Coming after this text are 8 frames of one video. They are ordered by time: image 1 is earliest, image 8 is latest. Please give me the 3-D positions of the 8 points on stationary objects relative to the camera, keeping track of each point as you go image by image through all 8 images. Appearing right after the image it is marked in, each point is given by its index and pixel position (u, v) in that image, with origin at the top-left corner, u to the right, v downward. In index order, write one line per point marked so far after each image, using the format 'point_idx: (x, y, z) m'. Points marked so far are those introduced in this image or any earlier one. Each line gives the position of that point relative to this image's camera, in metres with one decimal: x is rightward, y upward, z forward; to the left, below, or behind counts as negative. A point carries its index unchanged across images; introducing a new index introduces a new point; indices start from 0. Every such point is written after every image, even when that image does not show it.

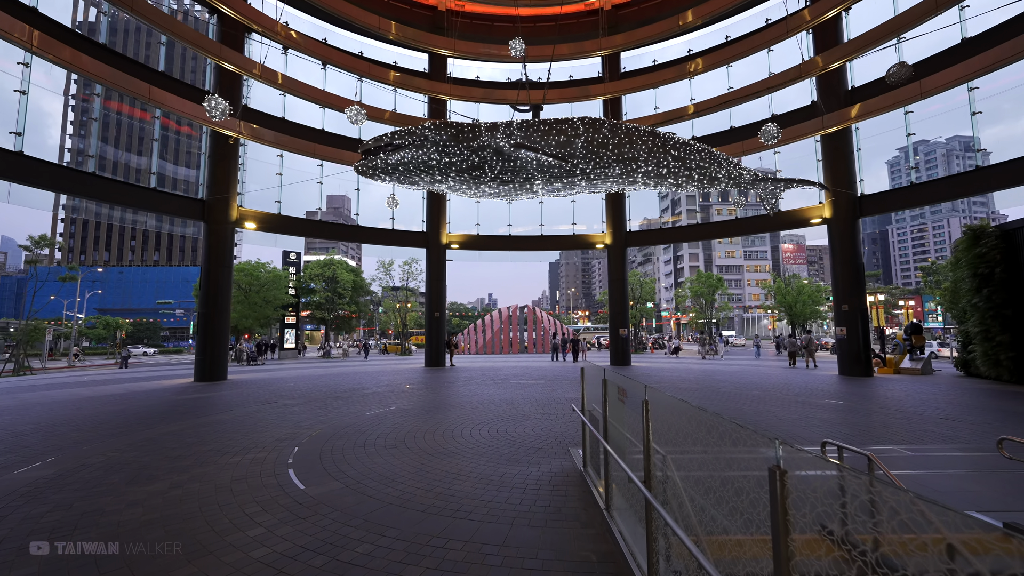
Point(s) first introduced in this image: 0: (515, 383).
0: (+0.1, -3.1, +14.3) m
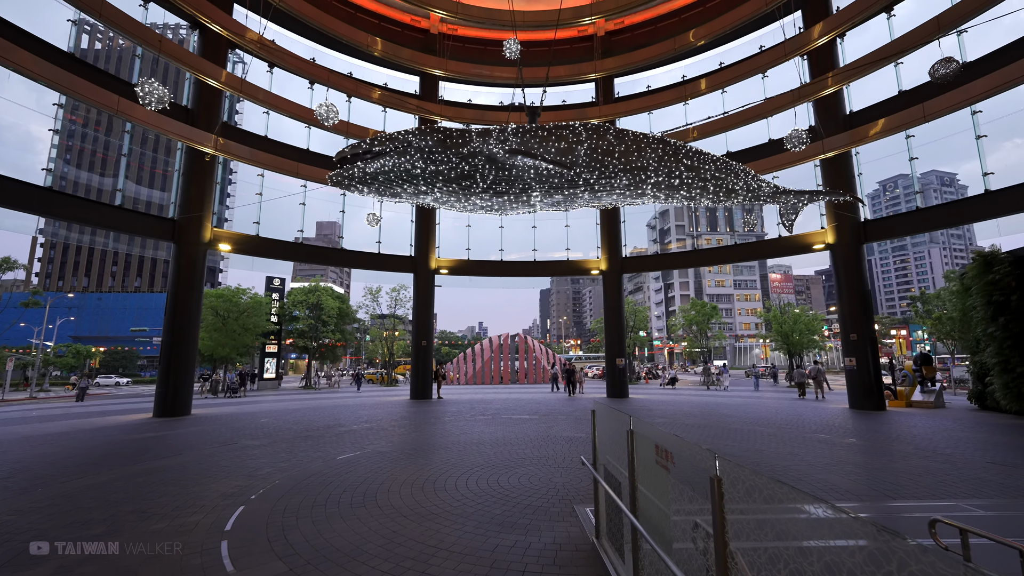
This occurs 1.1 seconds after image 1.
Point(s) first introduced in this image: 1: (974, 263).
0: (-0.1, -3.9, +13.1) m
1: (+14.9, +0.8, +14.3) m
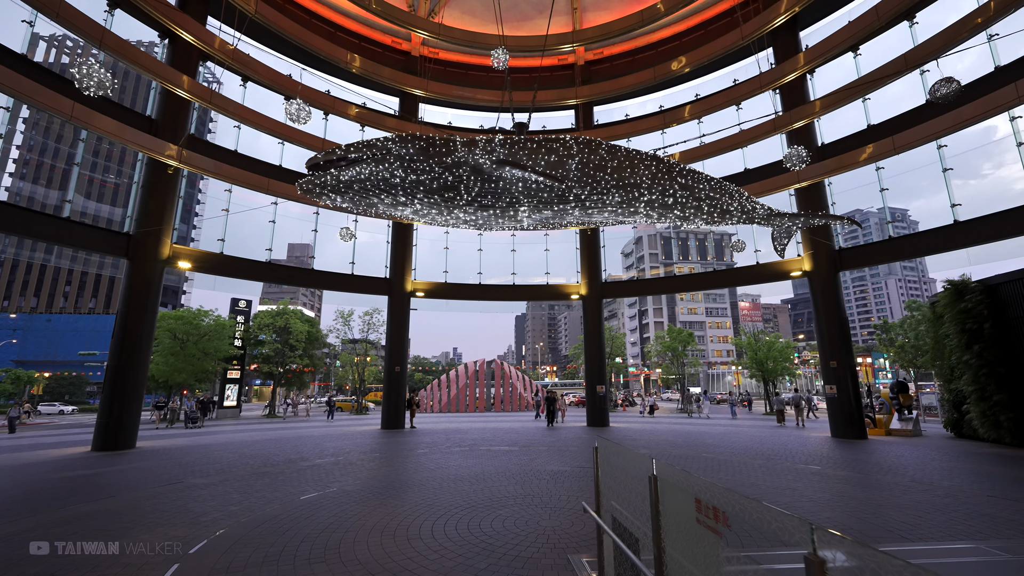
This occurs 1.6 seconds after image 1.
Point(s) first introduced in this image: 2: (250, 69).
0: (-0.7, -4.6, +12.3) m
1: (+14.2, -0.1, +14.5) m
2: (-8.9, +7.4, +15.0) m
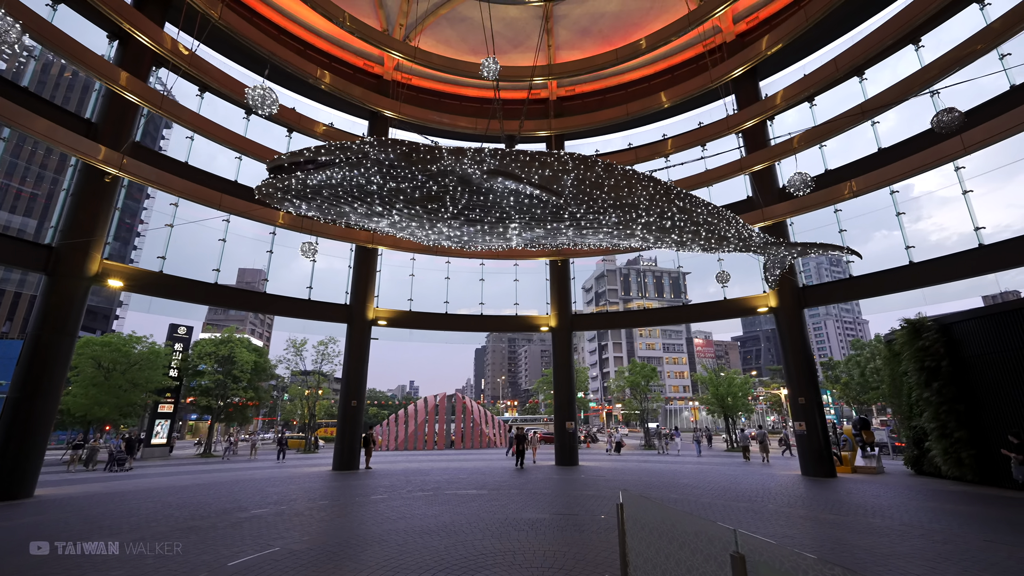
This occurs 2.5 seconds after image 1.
0: (-1.5, -5.3, +11.2) m
1: (+13.3, -1.4, +15.0) m
2: (-9.6, +6.7, +14.0) m
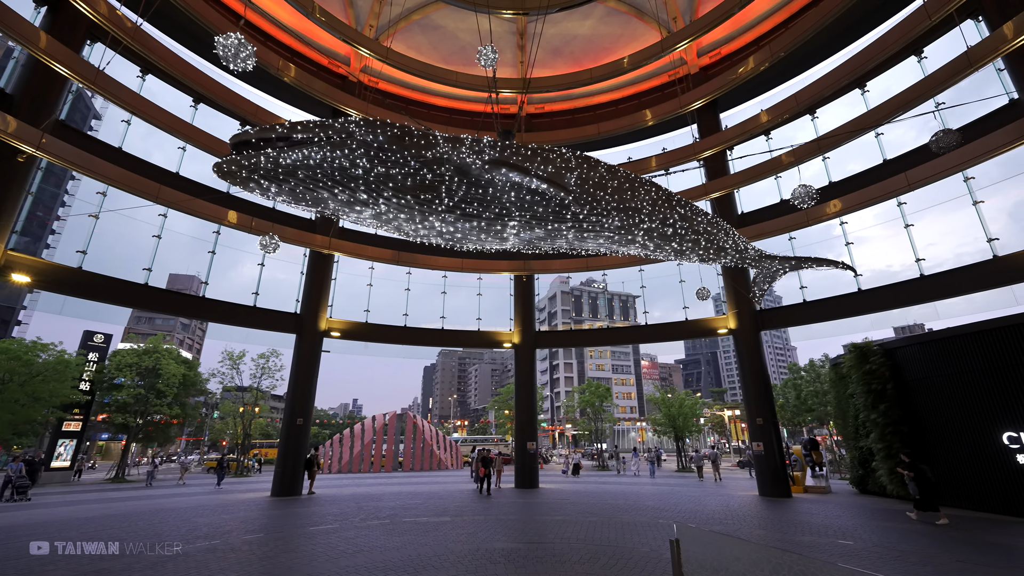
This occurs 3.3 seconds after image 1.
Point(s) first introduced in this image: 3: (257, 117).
0: (-2.3, -5.5, +10.2) m
1: (+12.1, -2.3, +15.8) m
2: (-10.3, +6.6, +12.7) m
3: (-8.7, +5.8, +15.0) m
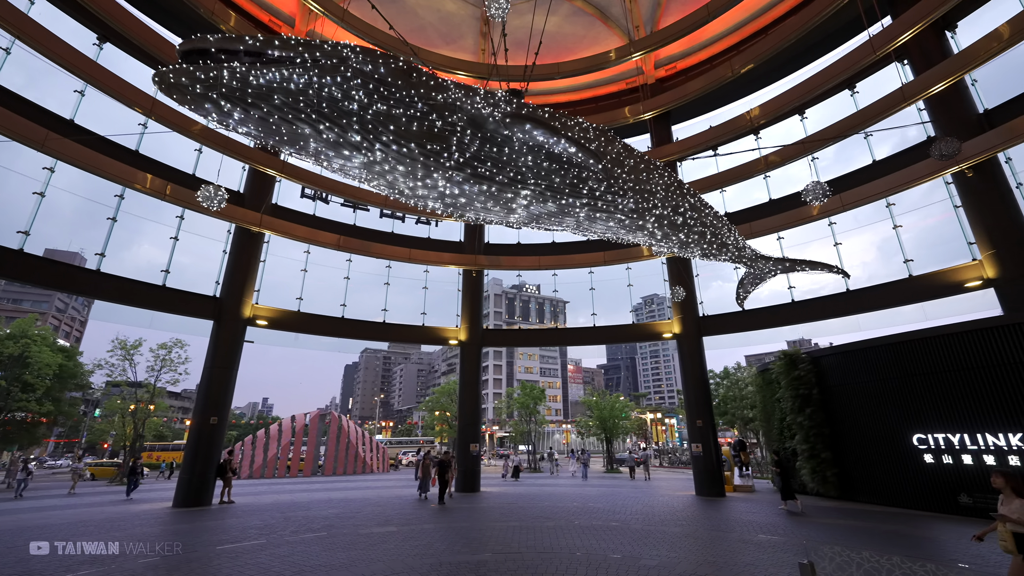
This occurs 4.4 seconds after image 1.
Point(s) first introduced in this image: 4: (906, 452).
0: (-3.2, -5.1, +9.1) m
1: (+10.3, -2.8, +16.9) m
2: (-10.8, +7.4, +10.4) m
3: (-9.6, +6.5, +12.9) m
4: (+11.5, -4.8, +12.9) m
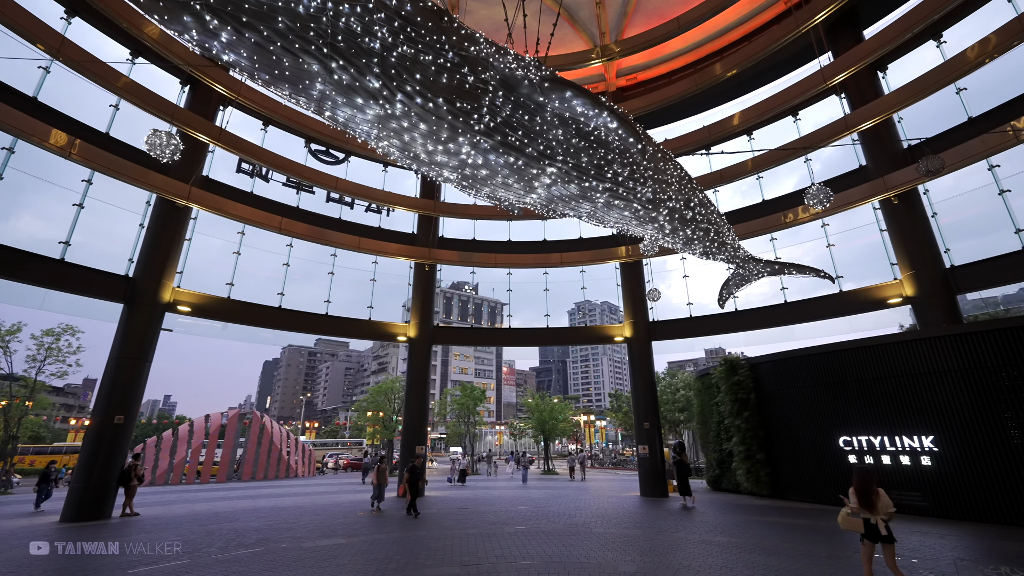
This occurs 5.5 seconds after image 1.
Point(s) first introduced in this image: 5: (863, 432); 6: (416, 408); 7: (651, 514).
0: (-3.9, -4.8, +8.1) m
1: (+8.4, -3.1, +17.7) m
2: (-11.0, +8.1, +8.4) m
3: (-10.2, +7.1, +11.0) m
4: (+10.1, -5.2, +14.0) m
5: (+10.5, -4.3, +13.3) m
6: (-3.8, -4.7, +17.2) m
7: (+4.5, -7.3, +14.3) m
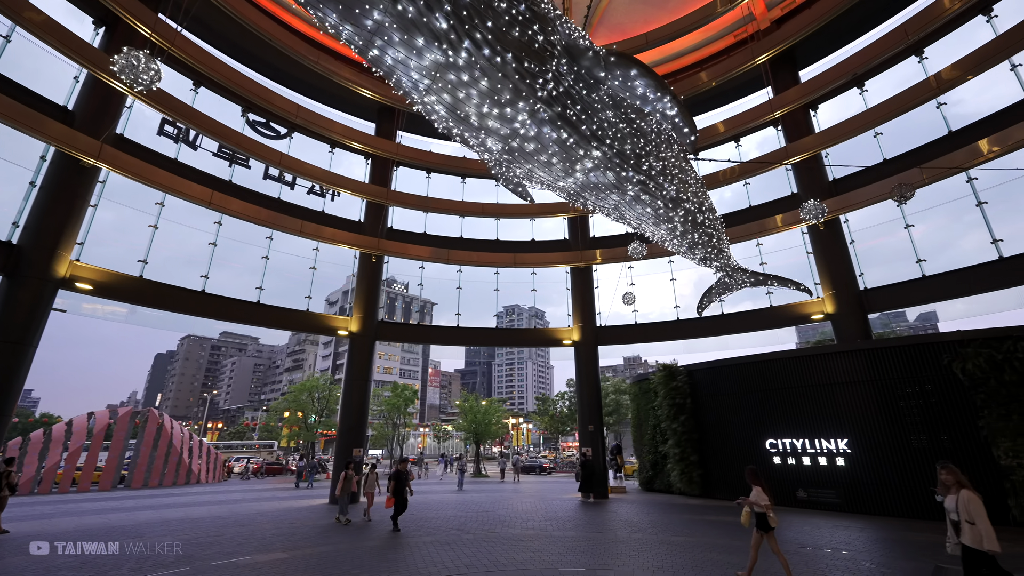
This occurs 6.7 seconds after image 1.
0: (-4.4, -4.5, +7.0) m
1: (+6.3, -3.5, +18.6) m
2: (-10.7, +8.8, +6.3) m
3: (-10.4, +7.8, +9.0) m
4: (+8.4, -5.7, +15.1) m
5: (+9.0, -4.8, +14.5) m
6: (-5.8, -4.4, +16.1) m
7: (+2.7, -7.5, +14.5) m
